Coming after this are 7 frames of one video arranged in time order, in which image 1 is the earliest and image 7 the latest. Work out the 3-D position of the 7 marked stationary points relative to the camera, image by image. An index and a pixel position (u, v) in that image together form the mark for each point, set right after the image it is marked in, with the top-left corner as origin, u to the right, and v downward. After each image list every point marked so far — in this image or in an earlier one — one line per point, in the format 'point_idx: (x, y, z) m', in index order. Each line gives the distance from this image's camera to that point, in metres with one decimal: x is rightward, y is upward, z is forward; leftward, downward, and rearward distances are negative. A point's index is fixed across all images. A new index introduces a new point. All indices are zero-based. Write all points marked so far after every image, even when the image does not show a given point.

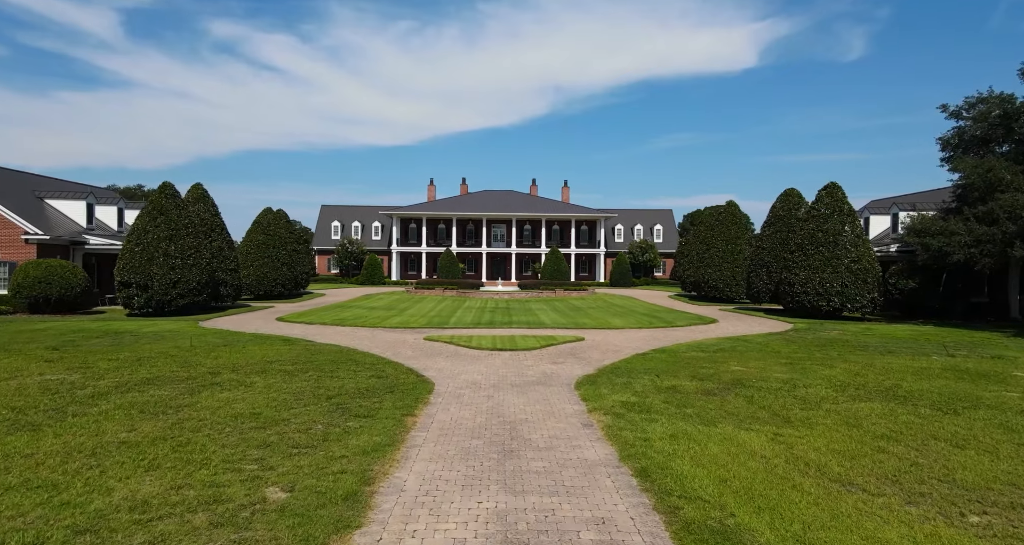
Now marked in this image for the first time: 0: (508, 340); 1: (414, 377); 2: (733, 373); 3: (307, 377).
0: (-0.1, -1.9, +16.3) m
1: (-1.8, -2.0, +11.0) m
2: (+4.3, -2.0, +11.3) m
3: (-3.7, -1.9, +10.4) m
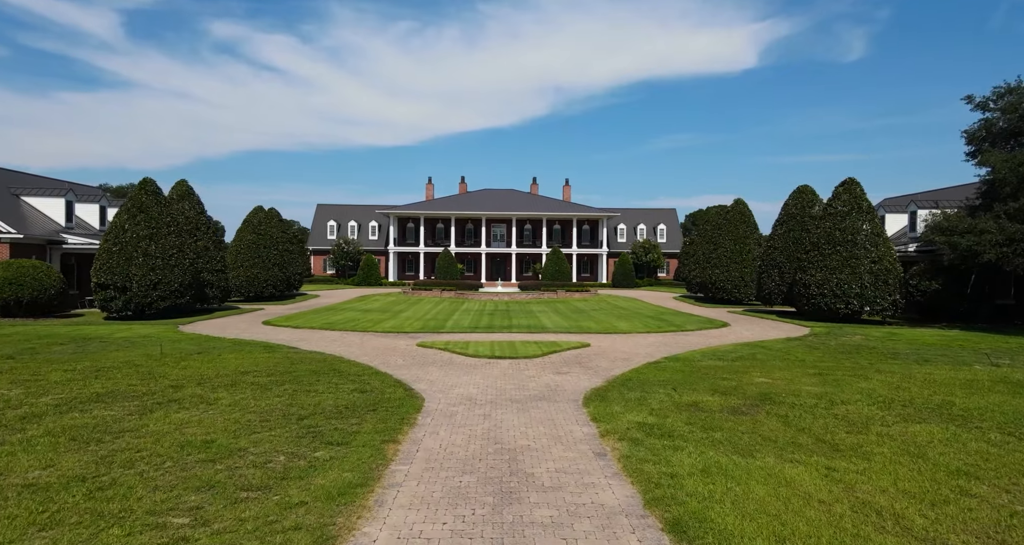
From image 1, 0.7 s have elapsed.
0: (-0.1, -2.0, +15.1) m
1: (-1.8, -2.0, +9.8) m
2: (+4.3, -2.0, +10.1) m
3: (-3.7, -1.9, +9.3) m
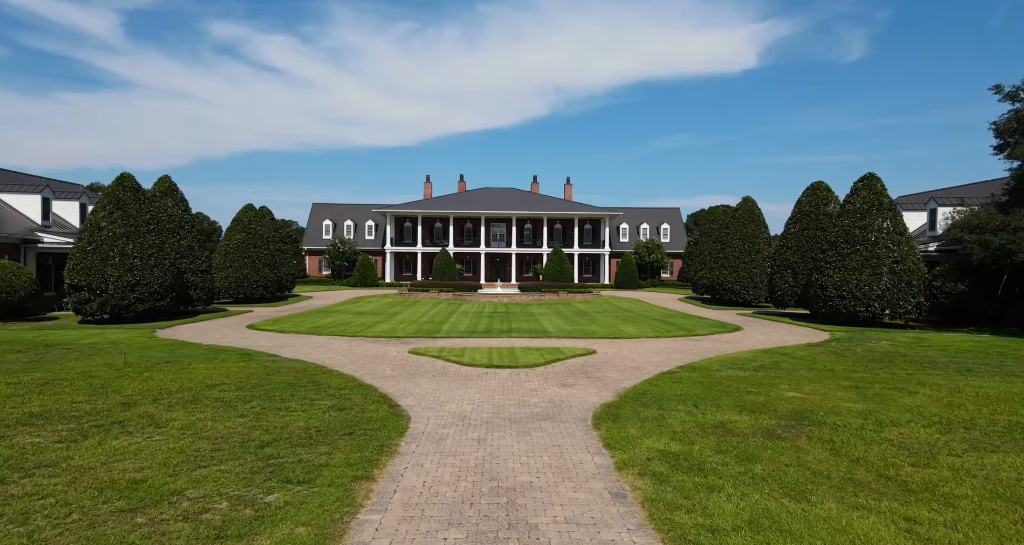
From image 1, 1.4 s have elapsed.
0: (-0.2, -2.0, +14.0) m
1: (-1.8, -2.1, +8.6) m
2: (+4.3, -2.0, +8.9) m
3: (-3.7, -1.9, +8.1) m
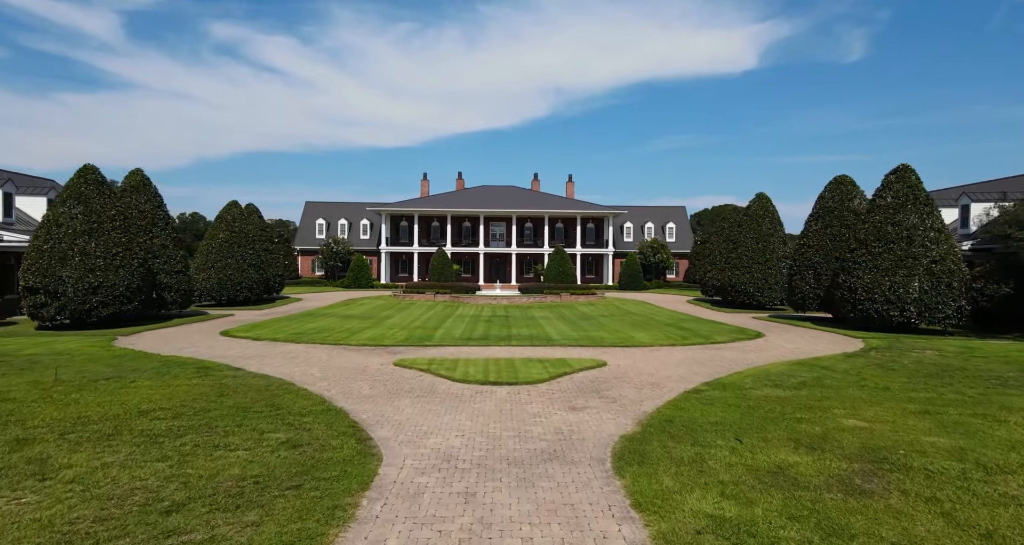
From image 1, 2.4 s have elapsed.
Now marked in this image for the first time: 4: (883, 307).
0: (-0.2, -2.0, +12.2) m
1: (-1.9, -2.1, +6.9) m
2: (+4.3, -2.0, +7.2) m
3: (-3.7, -2.0, +6.4) m
4: (+11.5, -1.1, +17.7) m
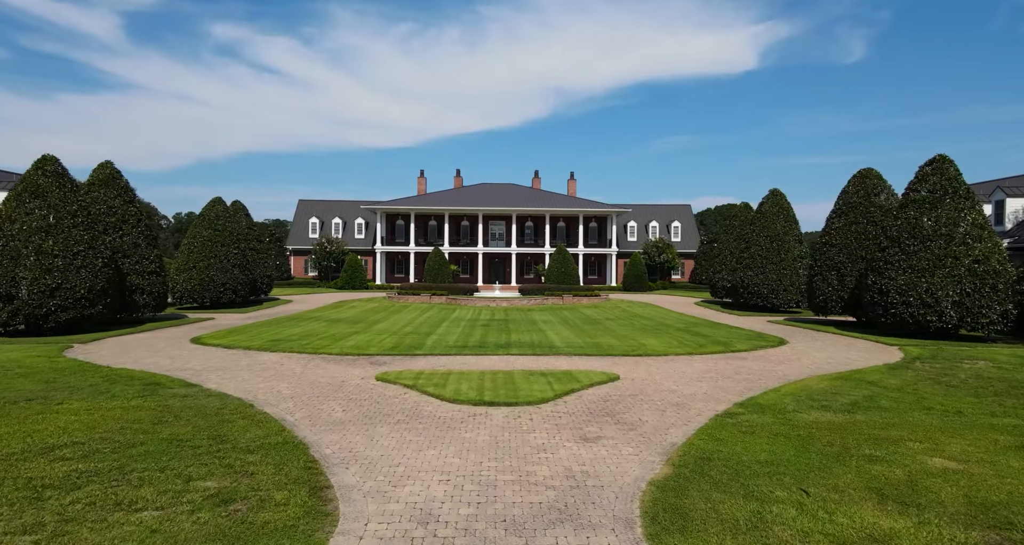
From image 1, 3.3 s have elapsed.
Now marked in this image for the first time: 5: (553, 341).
0: (-0.2, -2.0, +10.6) m
1: (-1.9, -2.1, +5.3) m
2: (+4.3, -2.0, +5.6) m
3: (-3.8, -2.0, +4.8) m
4: (+11.5, -1.1, +16.1) m
5: (+1.2, -2.0, +16.7) m
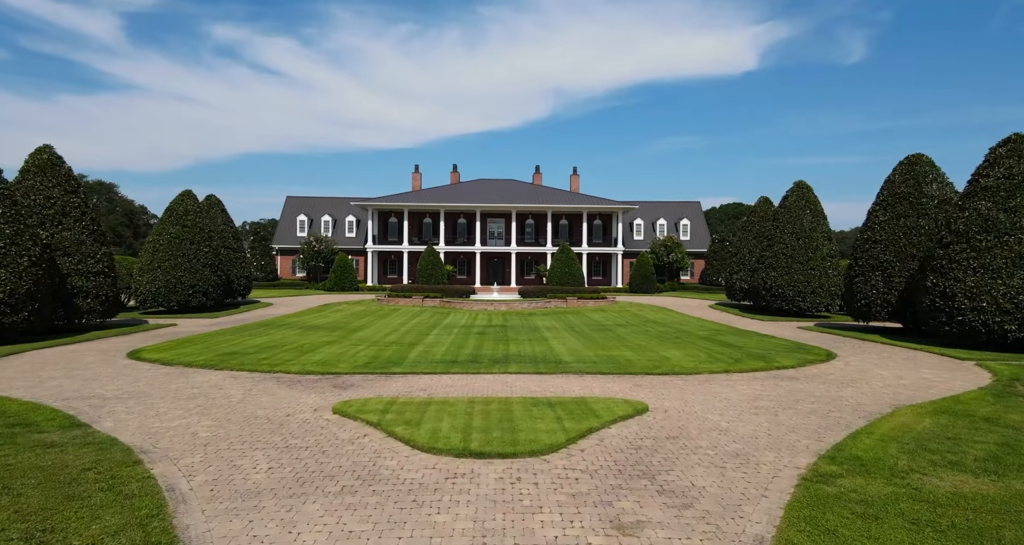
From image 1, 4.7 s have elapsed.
0: (-0.2, -2.0, +8.1) m
1: (-1.9, -2.1, +2.7) m
2: (+4.2, -2.0, +3.0) m
3: (-3.8, -2.0, +2.2) m
4: (+11.4, -1.1, +13.6) m
5: (+1.2, -2.0, +14.1) m
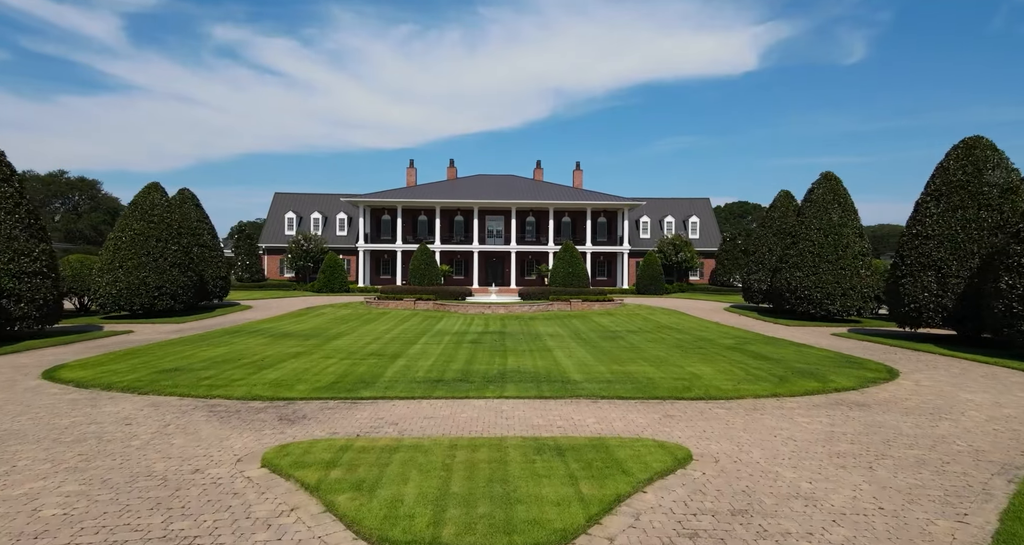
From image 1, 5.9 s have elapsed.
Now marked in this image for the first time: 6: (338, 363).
0: (-0.3, -2.0, +5.8) m
1: (-2.0, -2.1, +0.4) m
2: (+4.2, -2.0, +0.7) m
3: (-3.9, -2.0, -0.1) m
4: (+11.4, -1.1, +11.3) m
5: (+1.1, -2.0, +11.8) m
6: (-3.8, -2.0, +12.6) m
